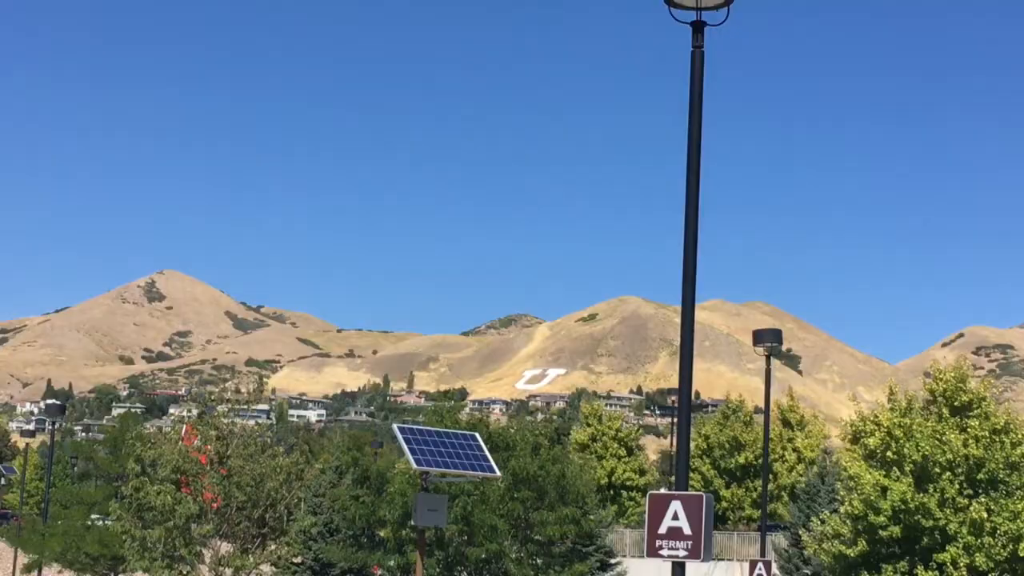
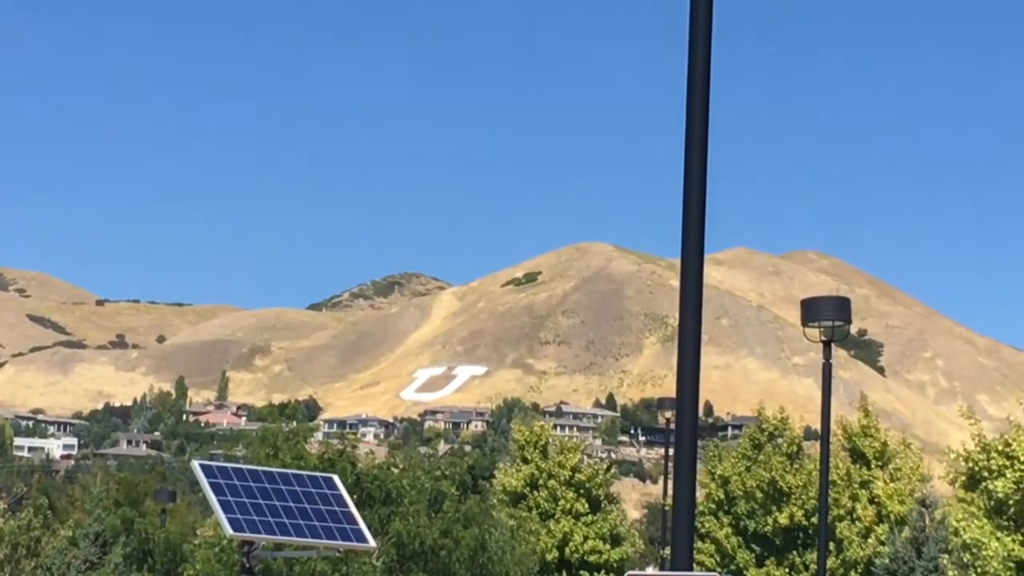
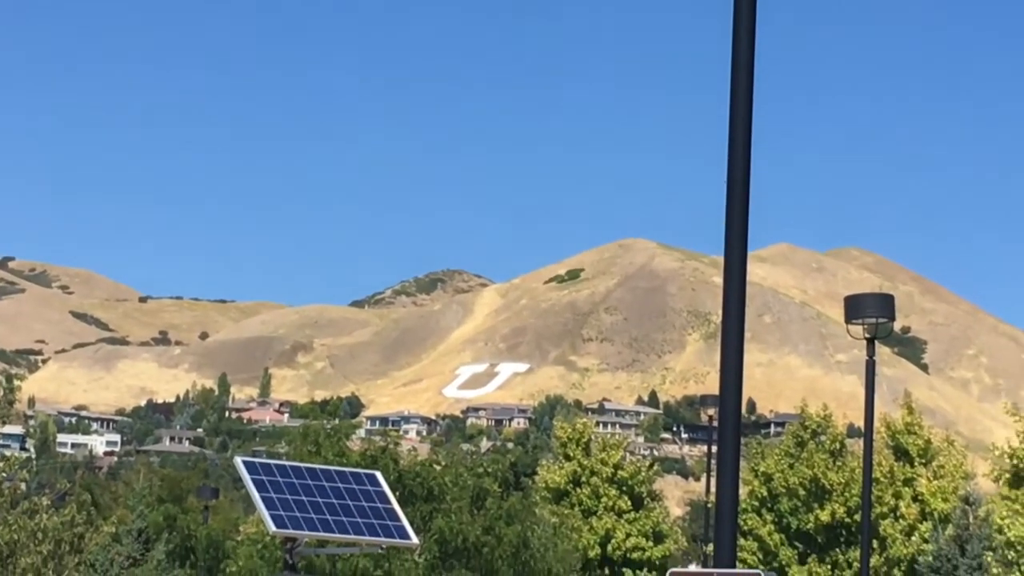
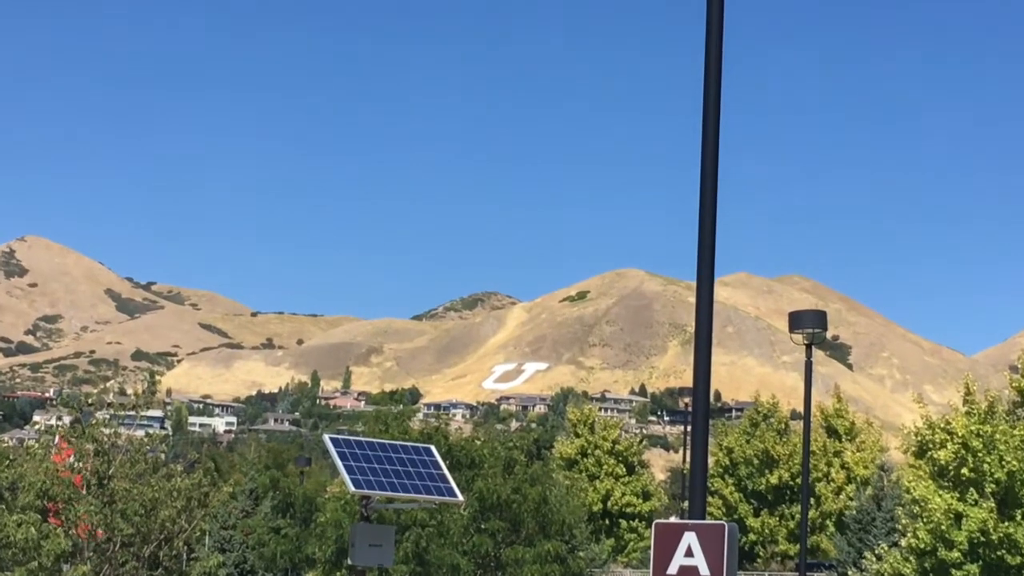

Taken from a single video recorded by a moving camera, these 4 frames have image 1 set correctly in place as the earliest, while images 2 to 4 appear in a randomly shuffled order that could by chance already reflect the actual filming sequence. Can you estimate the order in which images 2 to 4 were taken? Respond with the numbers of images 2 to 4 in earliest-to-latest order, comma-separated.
4, 3, 2
